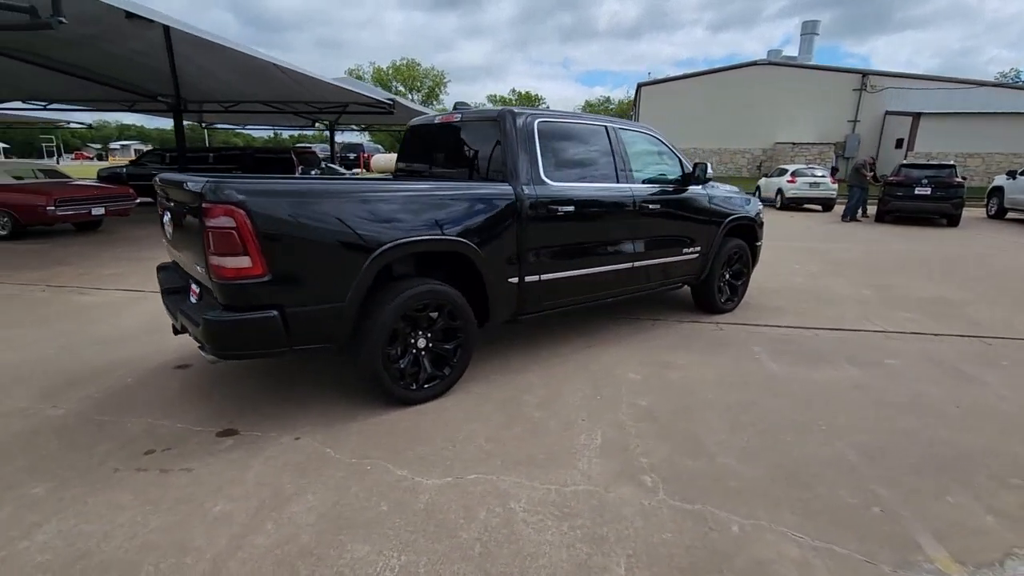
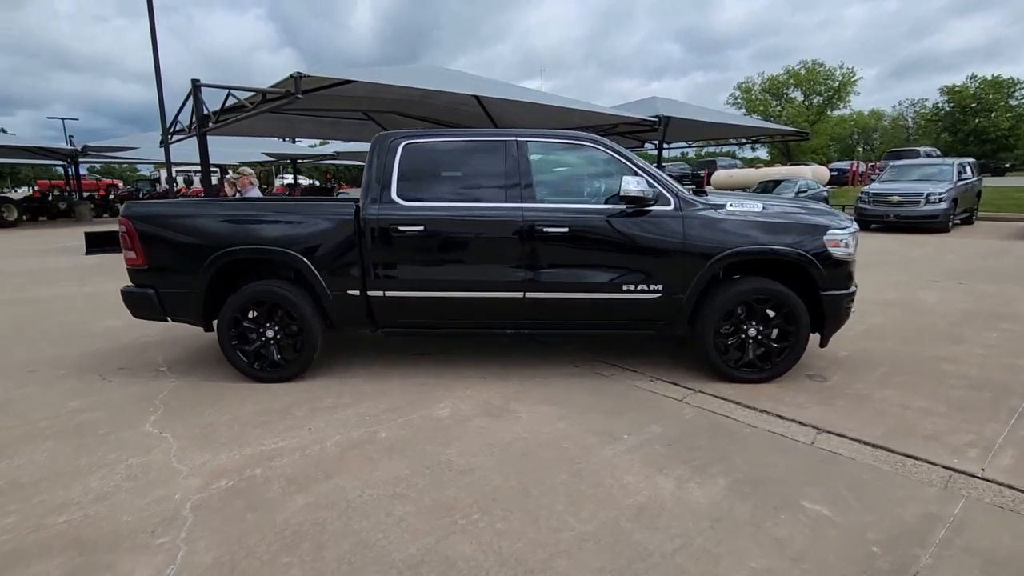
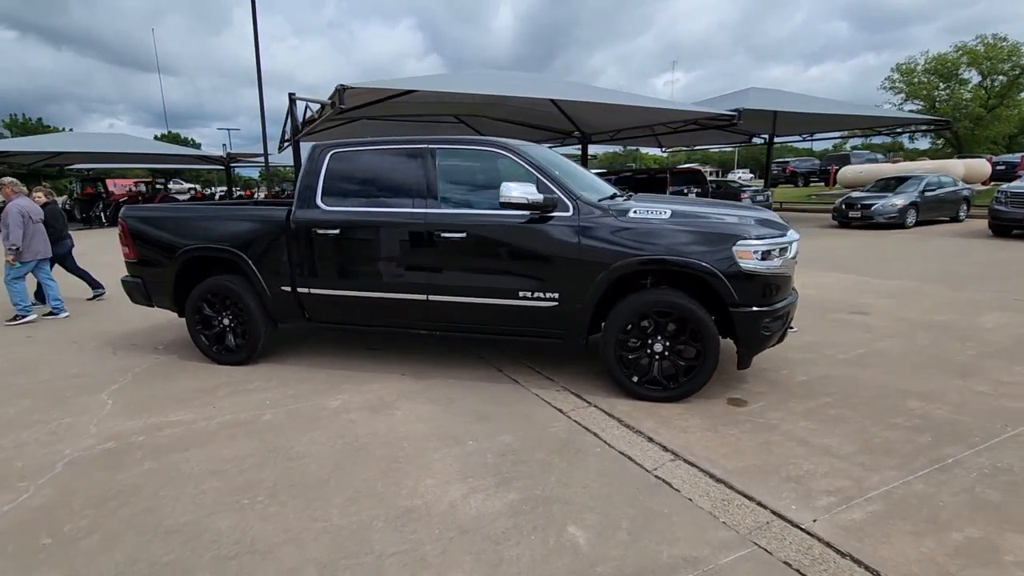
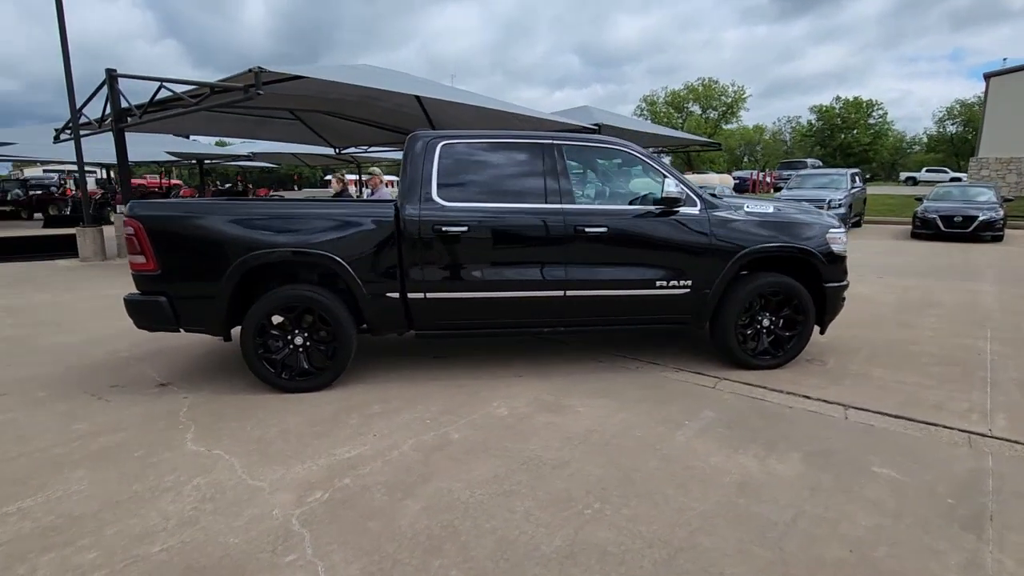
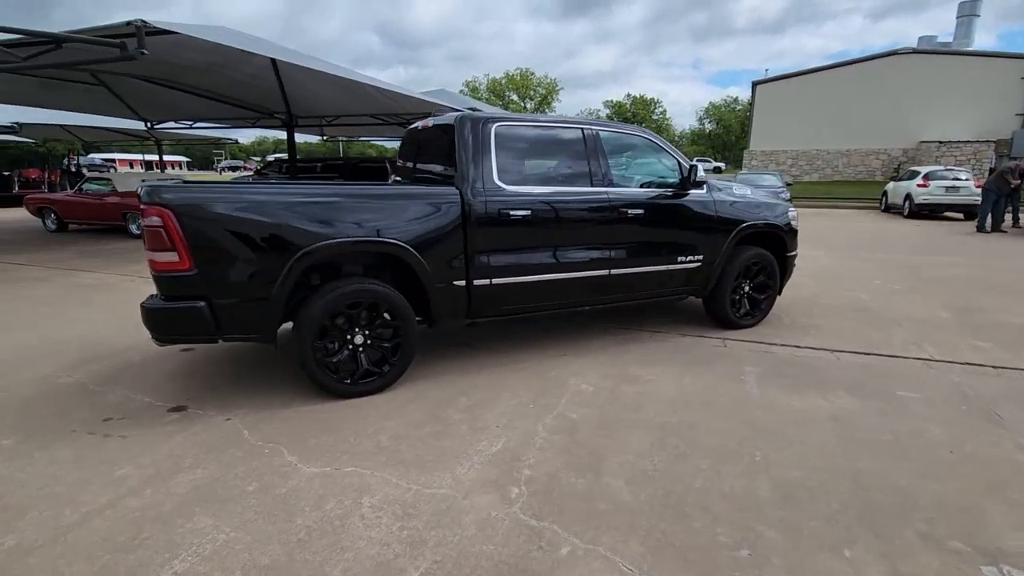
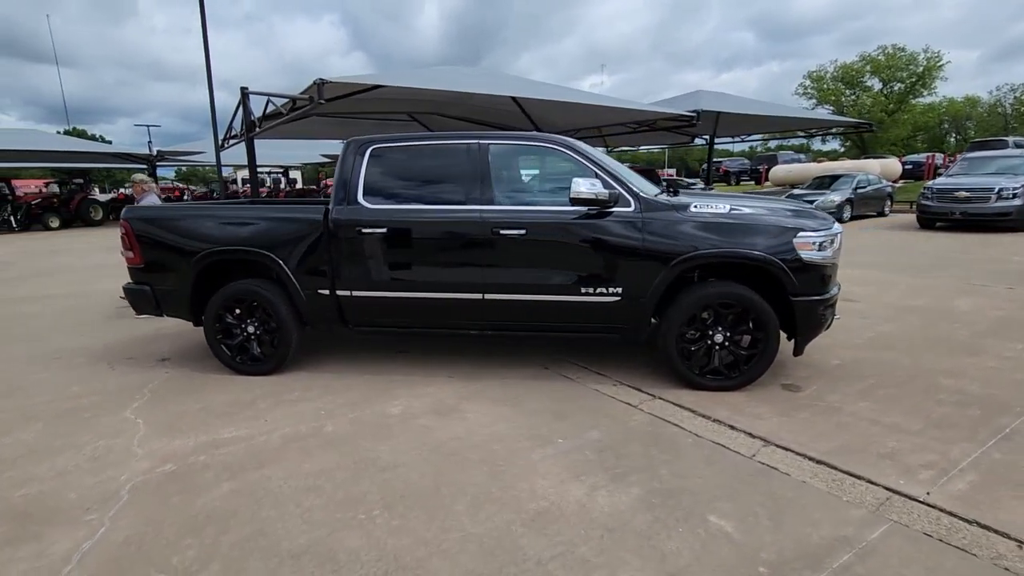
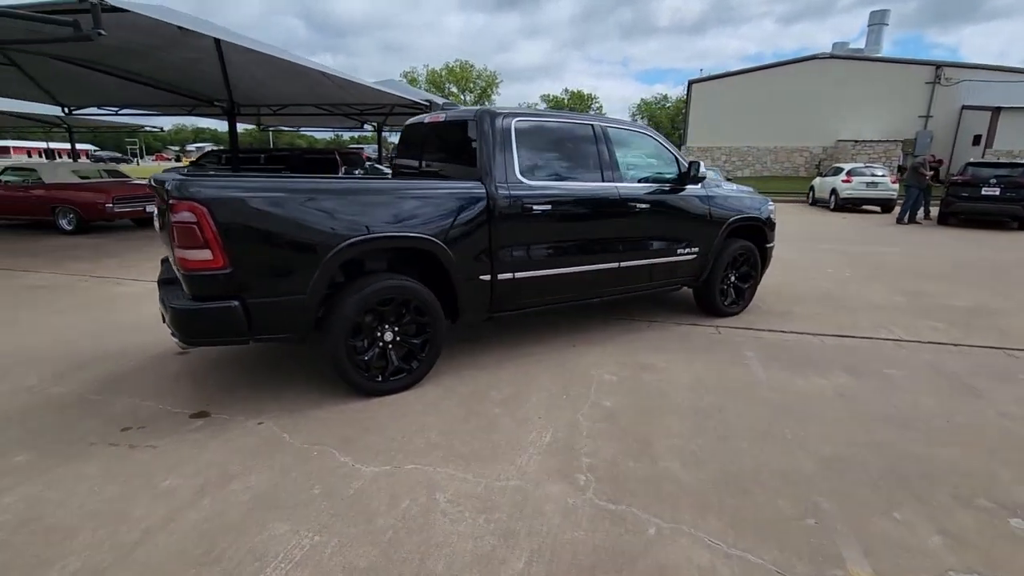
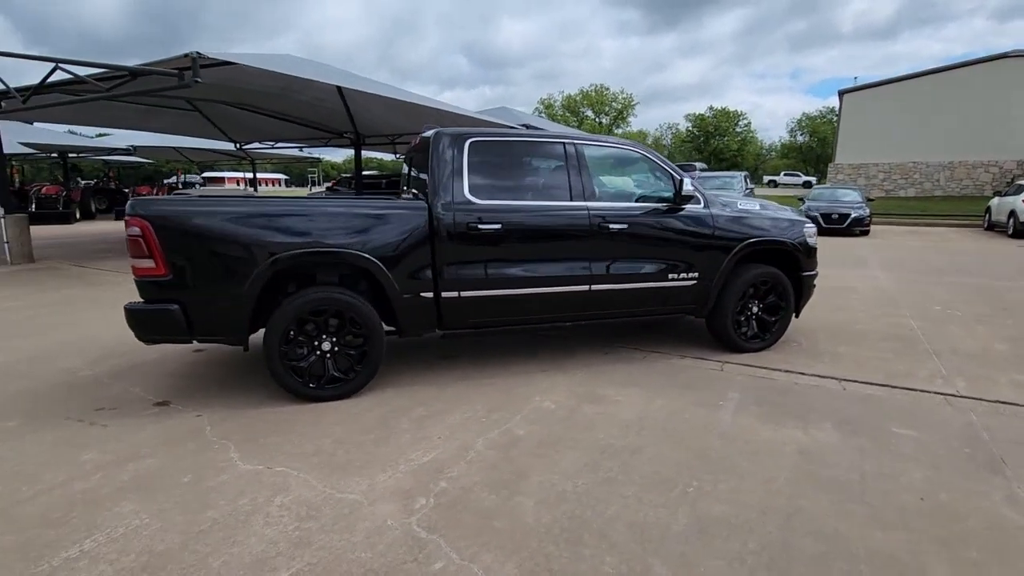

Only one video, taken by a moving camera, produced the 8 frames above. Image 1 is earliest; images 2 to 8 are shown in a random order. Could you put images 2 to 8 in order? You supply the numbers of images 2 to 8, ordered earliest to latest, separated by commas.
7, 5, 8, 4, 2, 6, 3
